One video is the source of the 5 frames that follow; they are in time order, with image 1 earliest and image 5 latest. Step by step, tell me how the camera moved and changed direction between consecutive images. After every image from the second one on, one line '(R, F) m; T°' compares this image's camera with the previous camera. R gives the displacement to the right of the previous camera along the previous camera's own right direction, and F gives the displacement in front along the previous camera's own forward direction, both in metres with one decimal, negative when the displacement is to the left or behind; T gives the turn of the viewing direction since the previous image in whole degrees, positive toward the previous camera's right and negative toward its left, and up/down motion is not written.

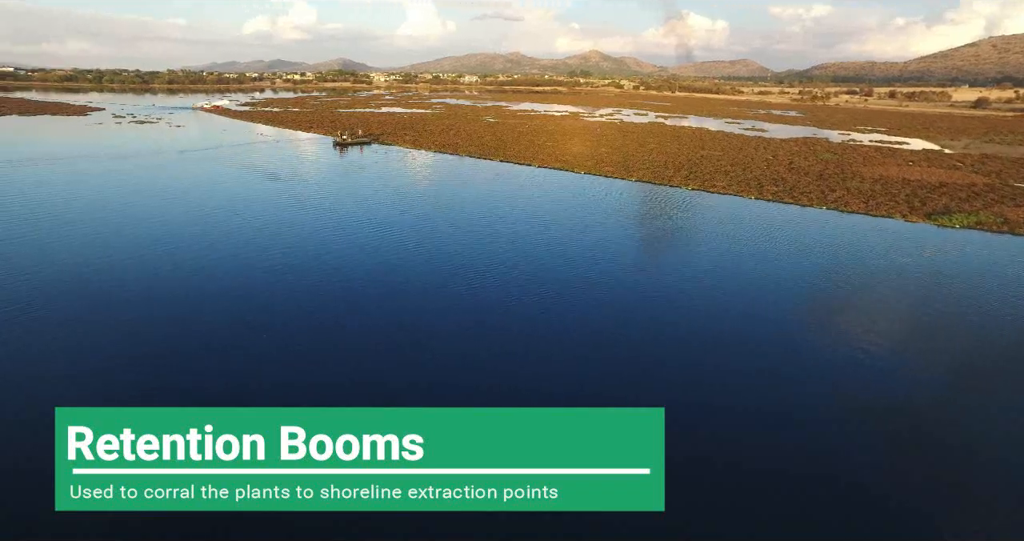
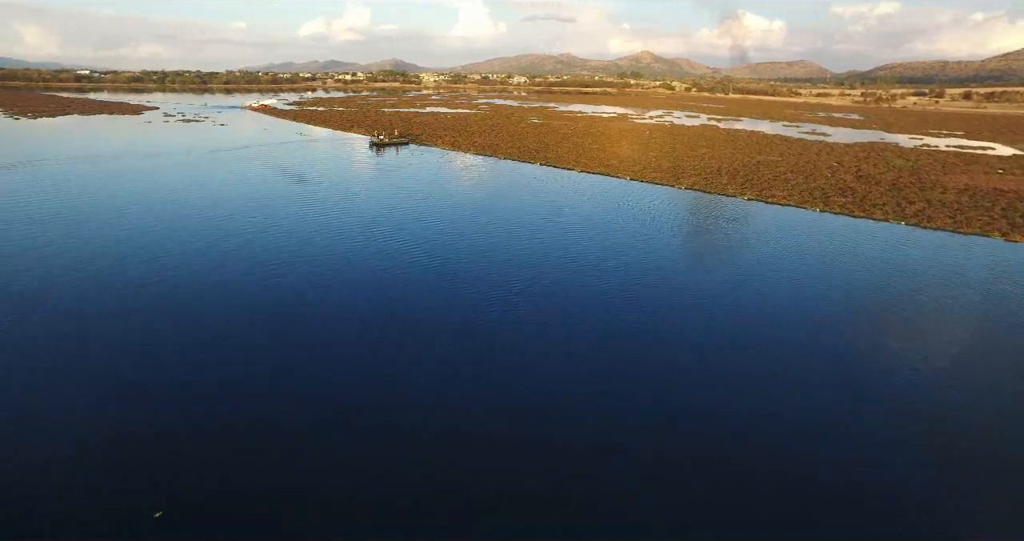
(+0.2, +1.0) m; -4°
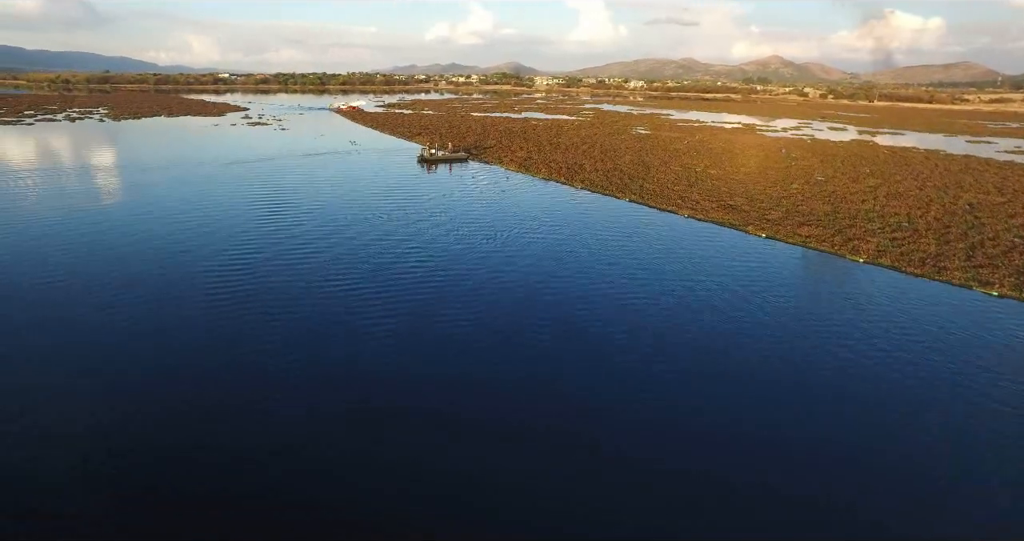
(+0.8, +5.4) m; -10°
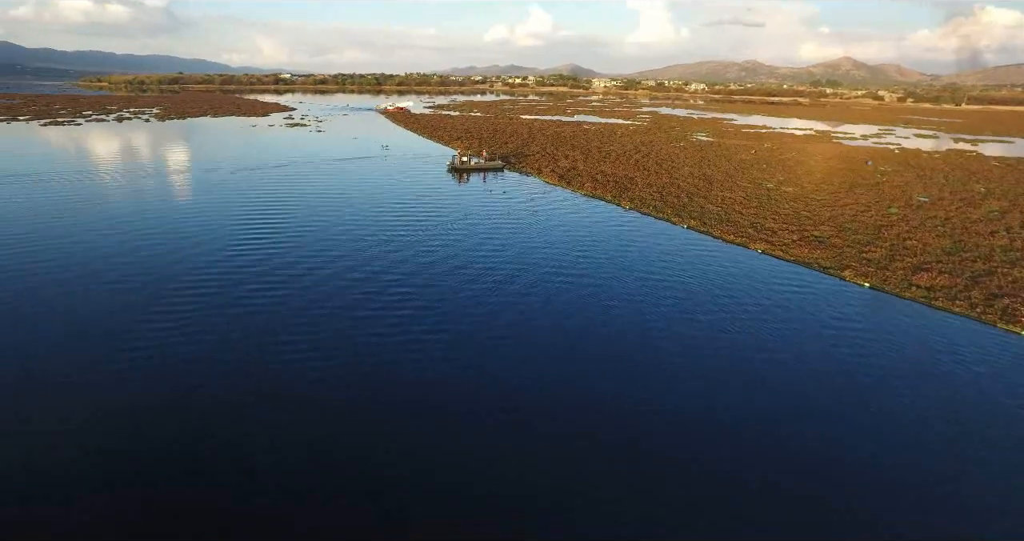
(+0.4, +2.1) m; -5°
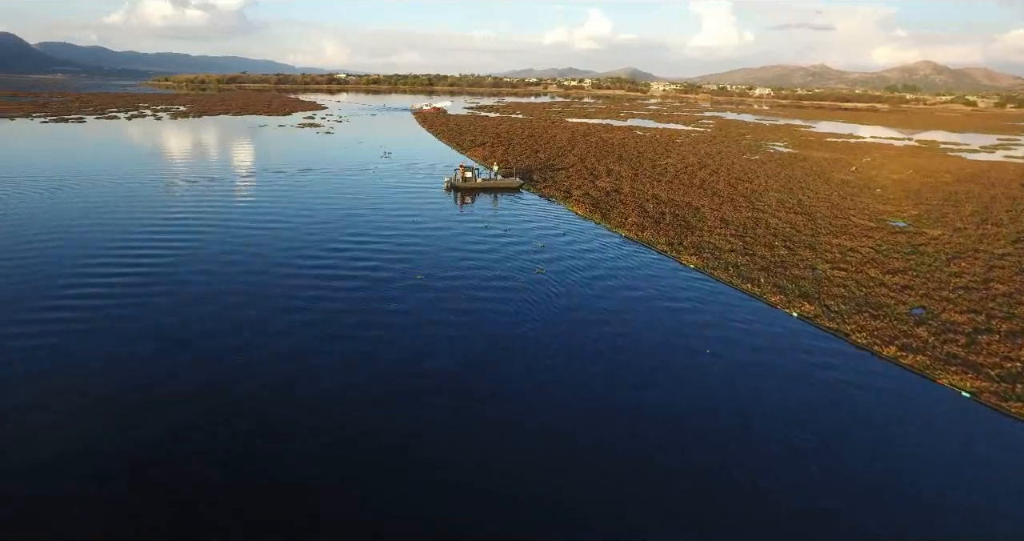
(+0.8, +4.5) m; -5°
